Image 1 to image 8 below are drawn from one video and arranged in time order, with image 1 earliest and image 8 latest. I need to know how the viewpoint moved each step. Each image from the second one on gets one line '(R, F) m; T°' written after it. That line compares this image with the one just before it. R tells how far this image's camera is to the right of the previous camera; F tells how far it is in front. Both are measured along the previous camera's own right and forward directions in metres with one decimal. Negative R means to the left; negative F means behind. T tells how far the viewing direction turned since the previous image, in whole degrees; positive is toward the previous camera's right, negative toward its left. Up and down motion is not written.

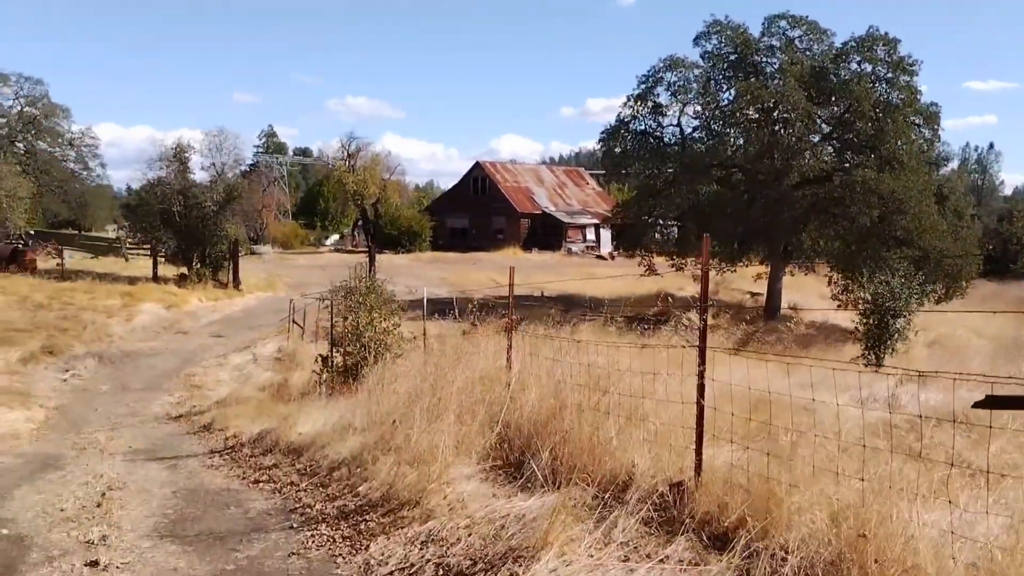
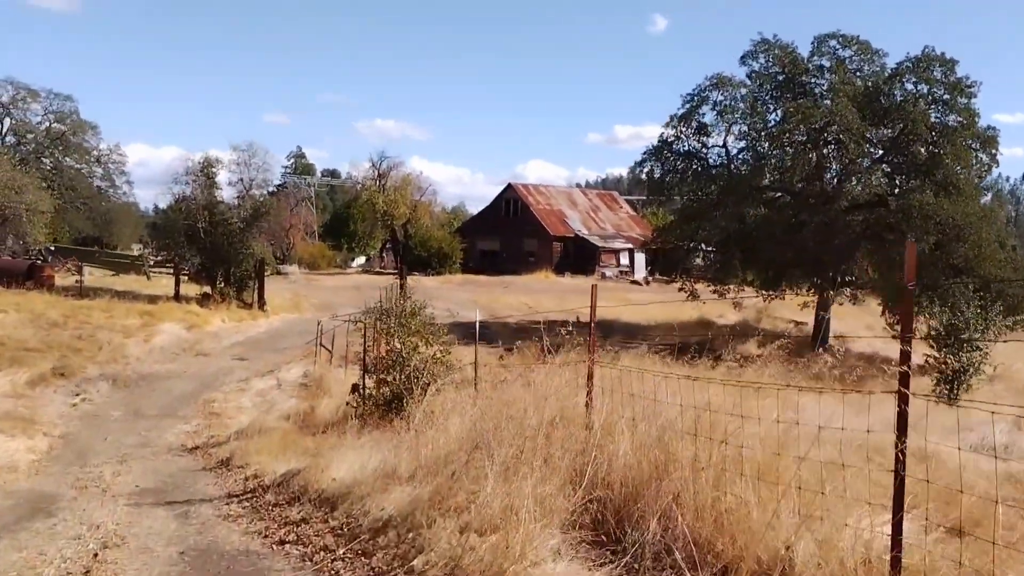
(-0.4, +1.2) m; -2°
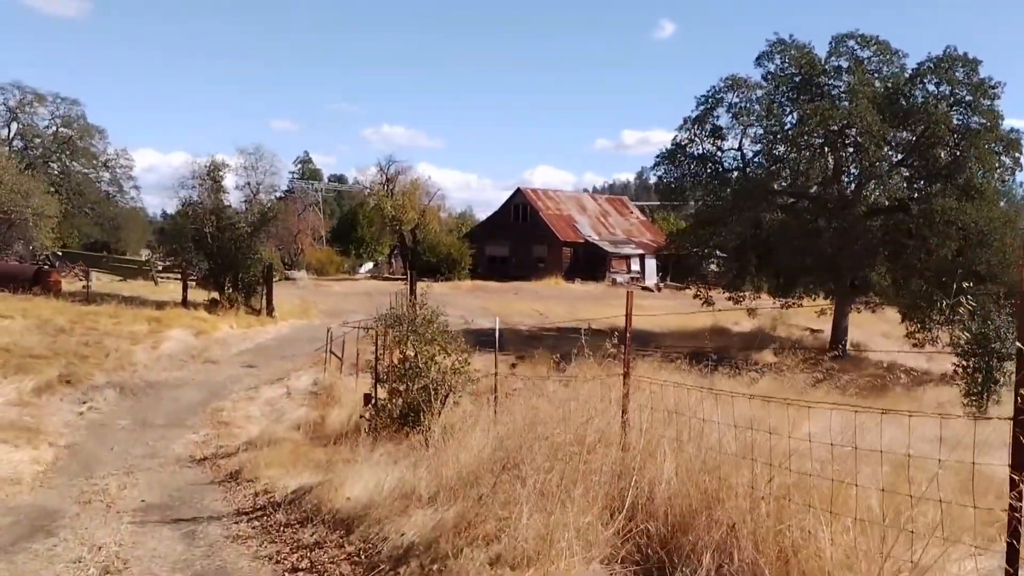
(-0.2, +0.4) m; -1°
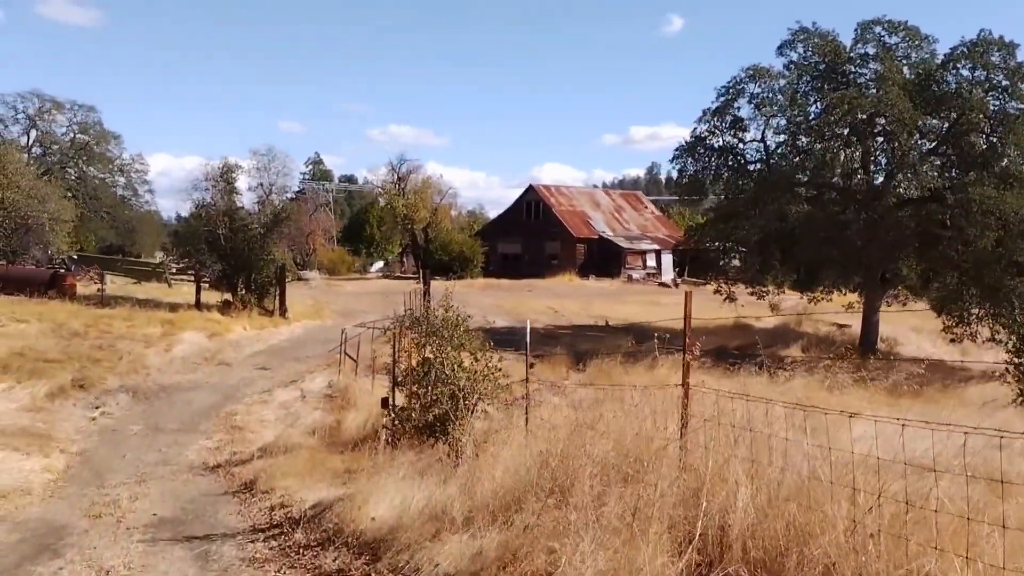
(-0.2, +0.4) m; -1°
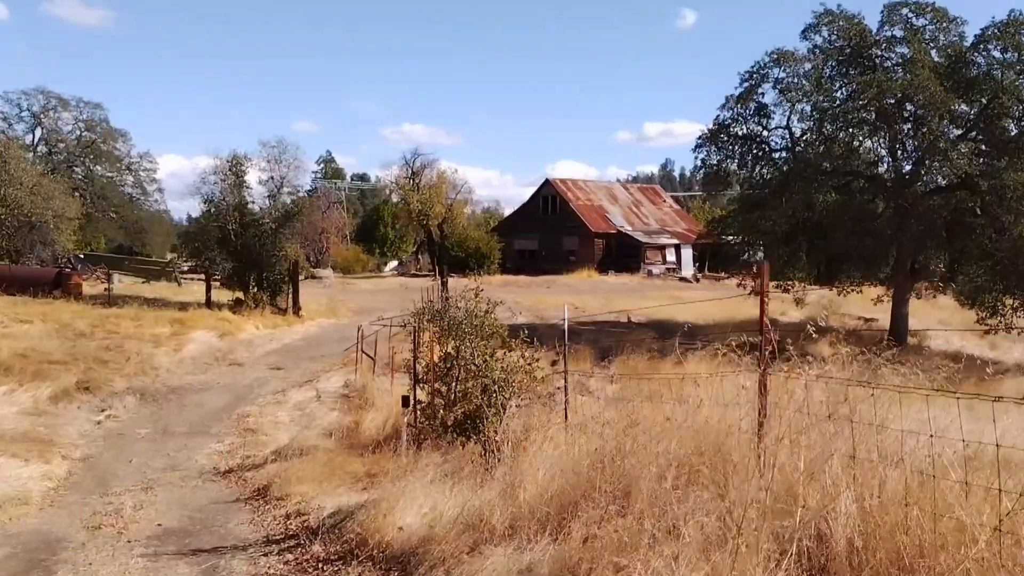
(-0.2, +0.8) m; -1°
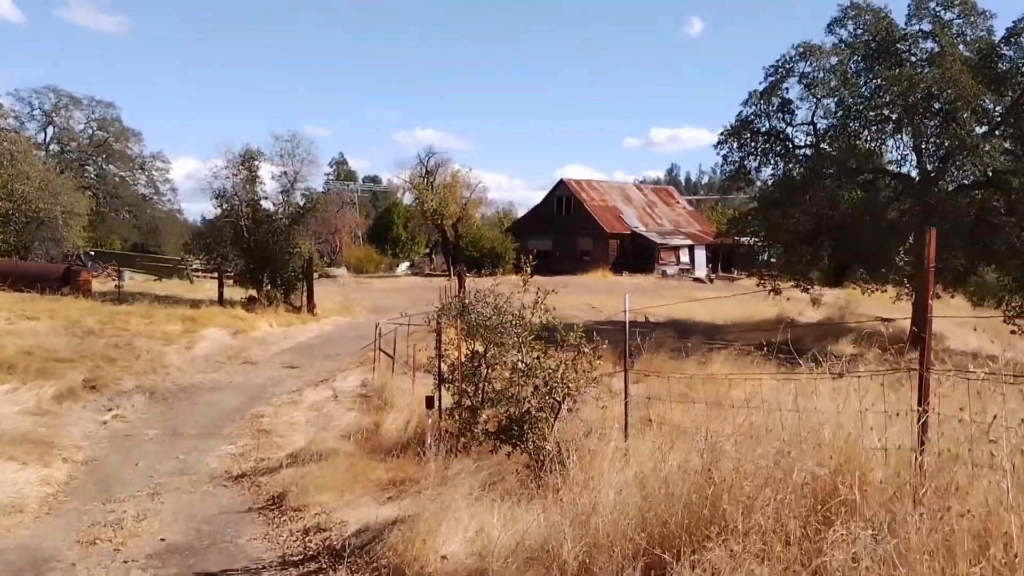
(-0.3, +0.8) m; -1°
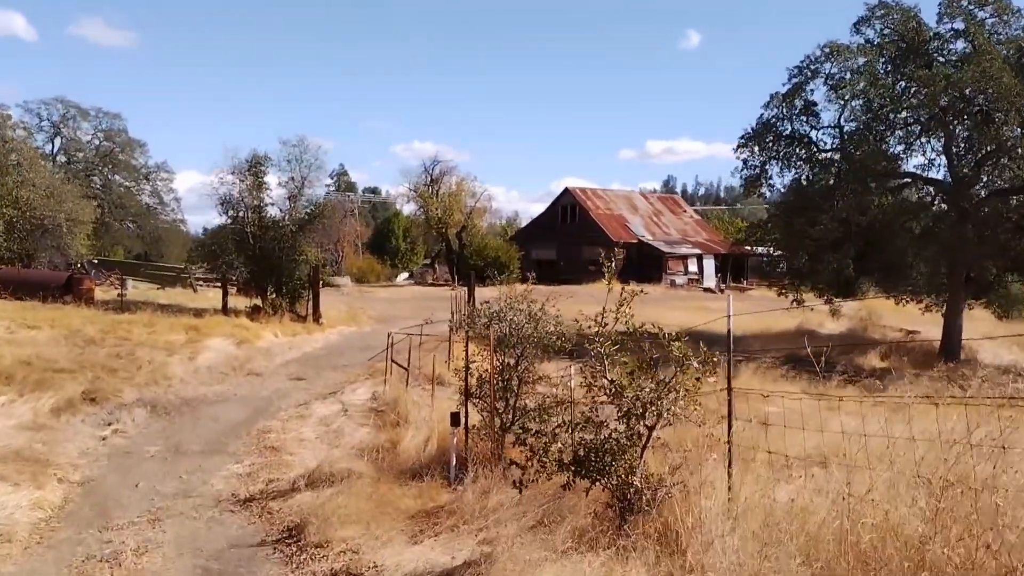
(-0.4, +0.8) m; 0°
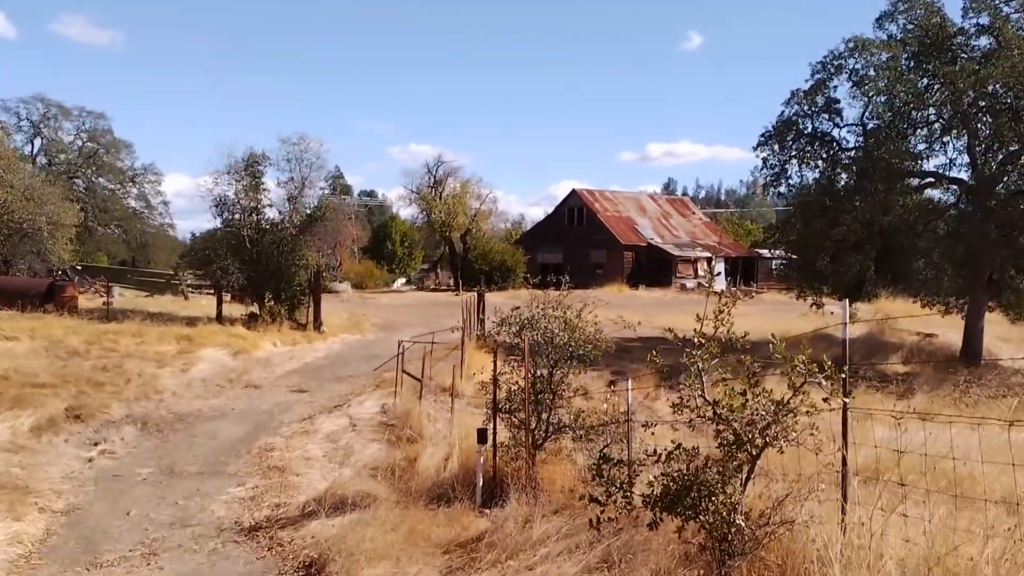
(-0.4, +0.9) m; 0°
